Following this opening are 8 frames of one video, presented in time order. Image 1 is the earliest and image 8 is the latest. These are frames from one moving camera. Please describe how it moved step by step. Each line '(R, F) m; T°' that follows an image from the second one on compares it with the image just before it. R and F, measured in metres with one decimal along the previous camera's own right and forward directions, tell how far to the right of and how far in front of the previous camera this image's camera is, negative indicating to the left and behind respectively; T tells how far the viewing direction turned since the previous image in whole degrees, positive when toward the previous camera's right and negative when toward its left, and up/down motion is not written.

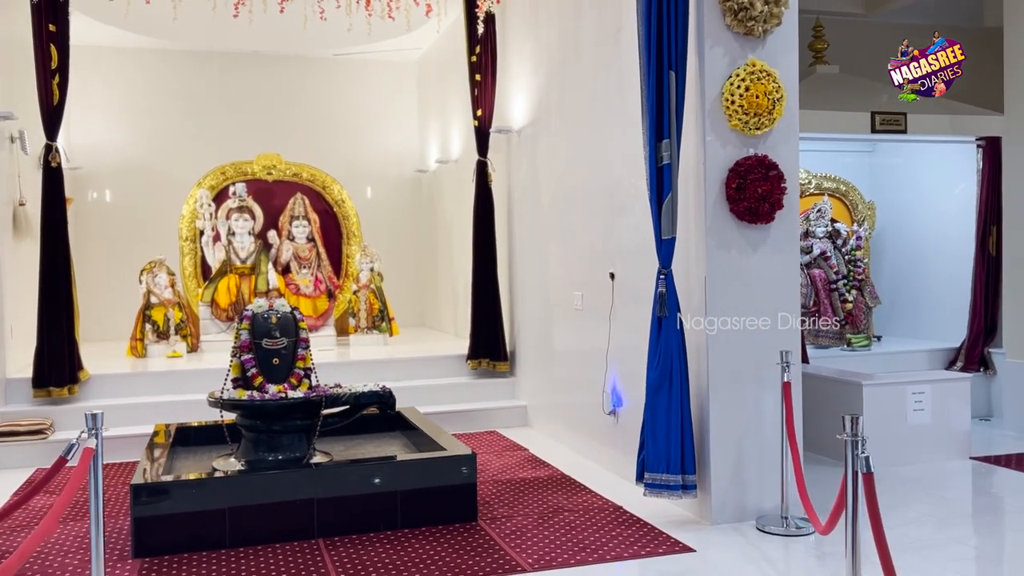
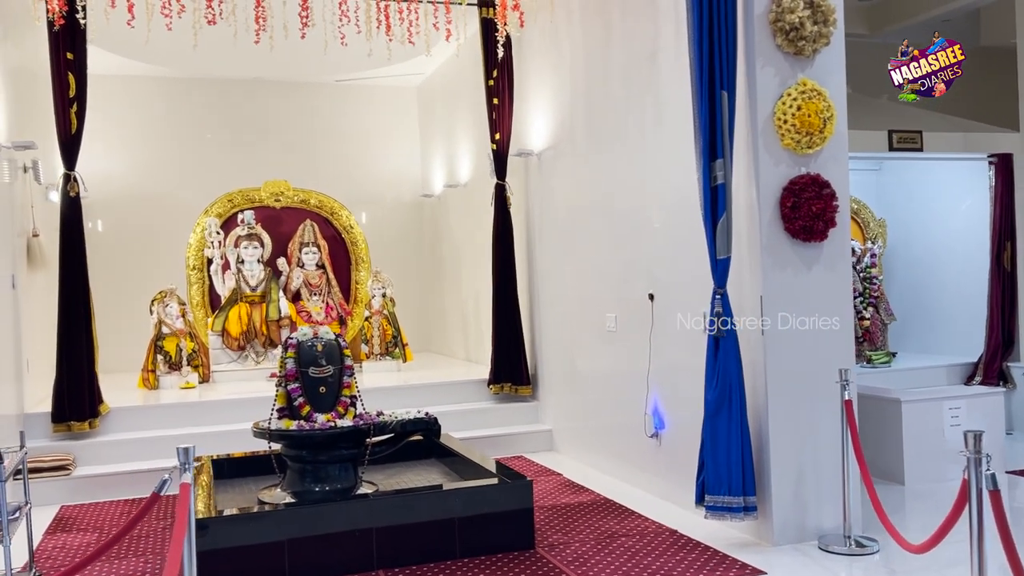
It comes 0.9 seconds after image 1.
(-0.4, 0.0) m; +2°
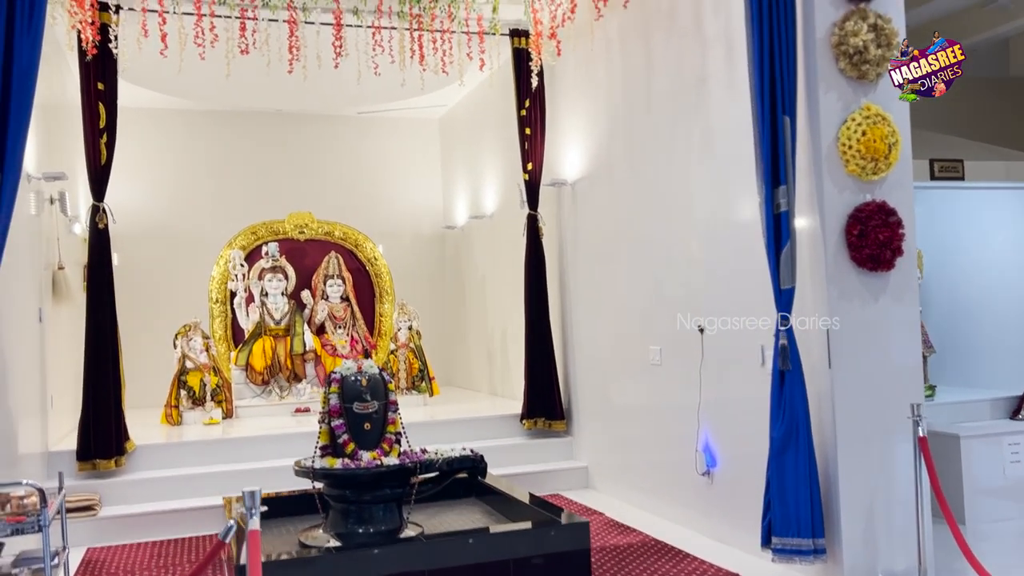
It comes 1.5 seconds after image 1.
(-0.2, +0.1) m; 0°
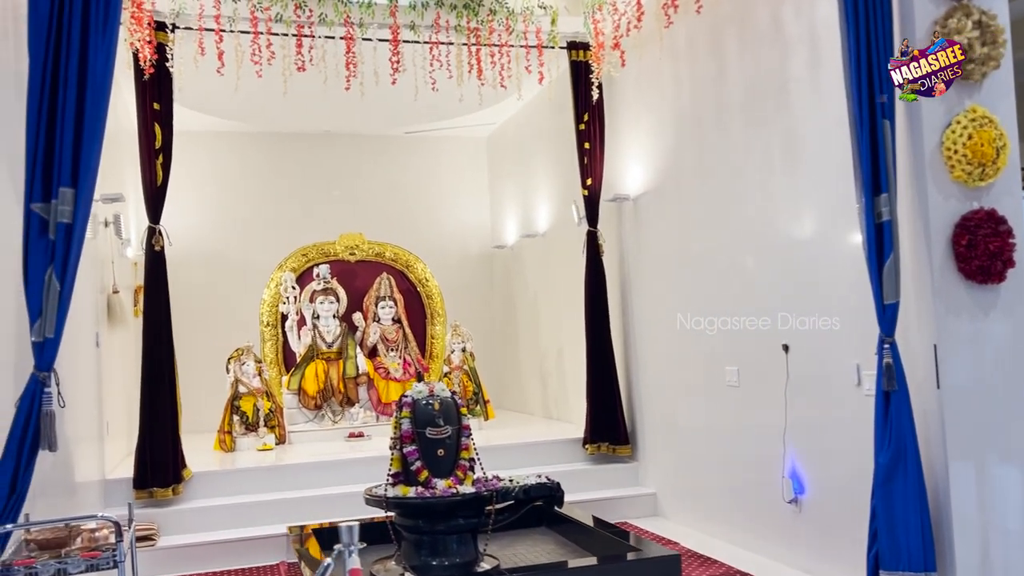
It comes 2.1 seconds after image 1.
(-0.2, +0.2) m; -2°
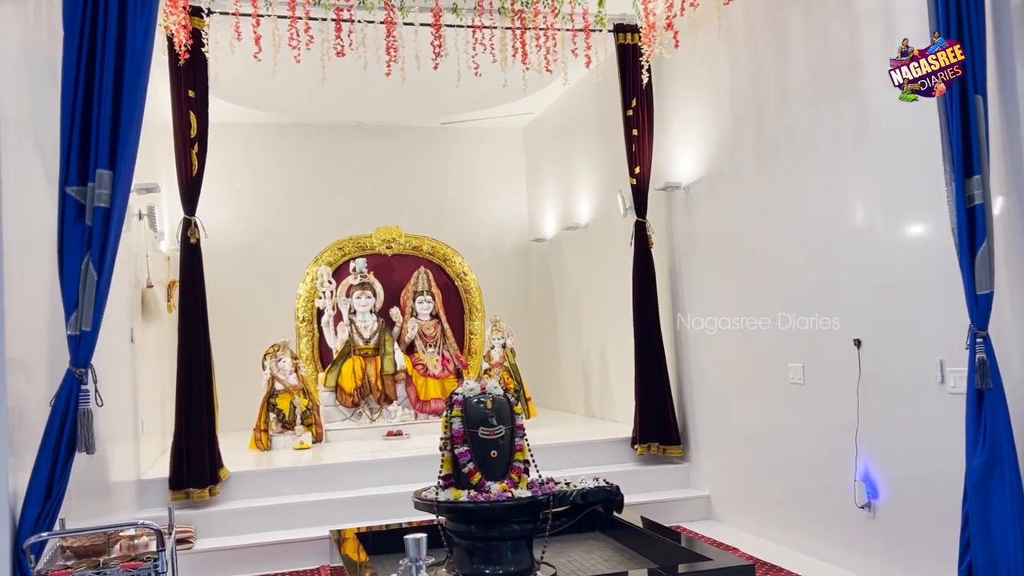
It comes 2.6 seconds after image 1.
(-0.1, +0.2) m; -2°
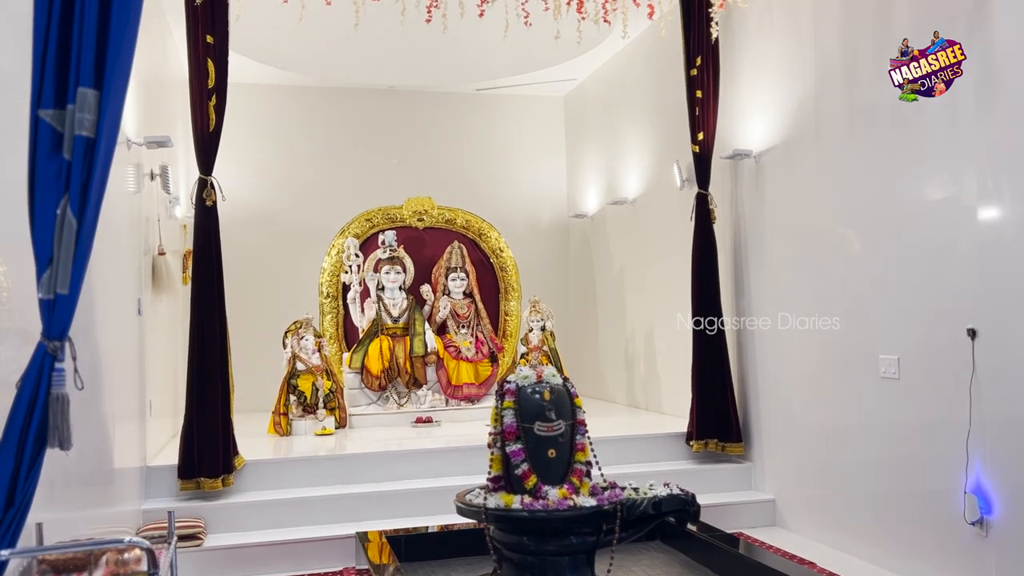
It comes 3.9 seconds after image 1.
(-0.2, +0.5) m; -1°
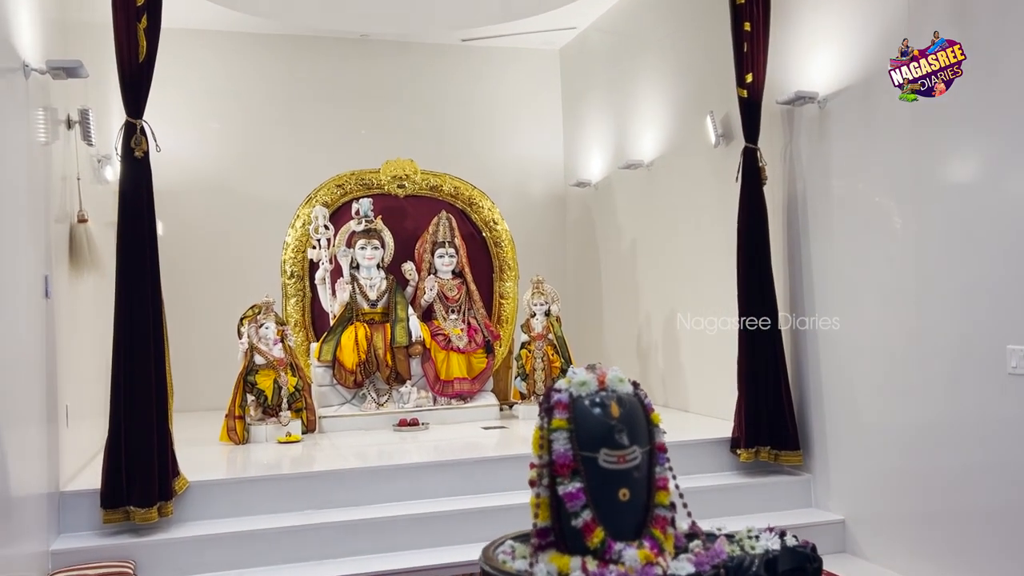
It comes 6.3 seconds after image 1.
(-0.2, +1.0) m; +2°
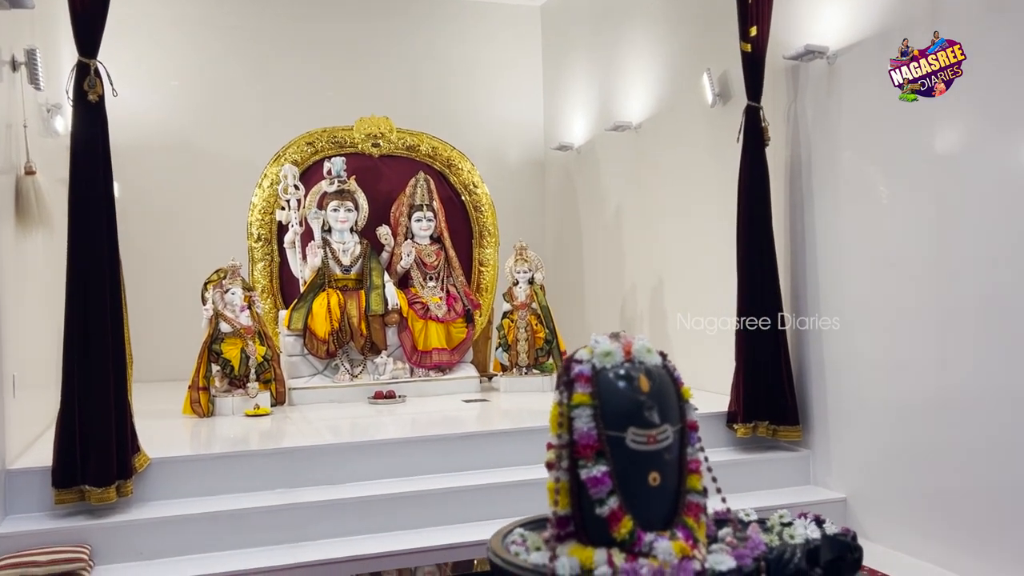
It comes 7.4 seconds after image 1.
(-0.1, +0.3) m; +2°
